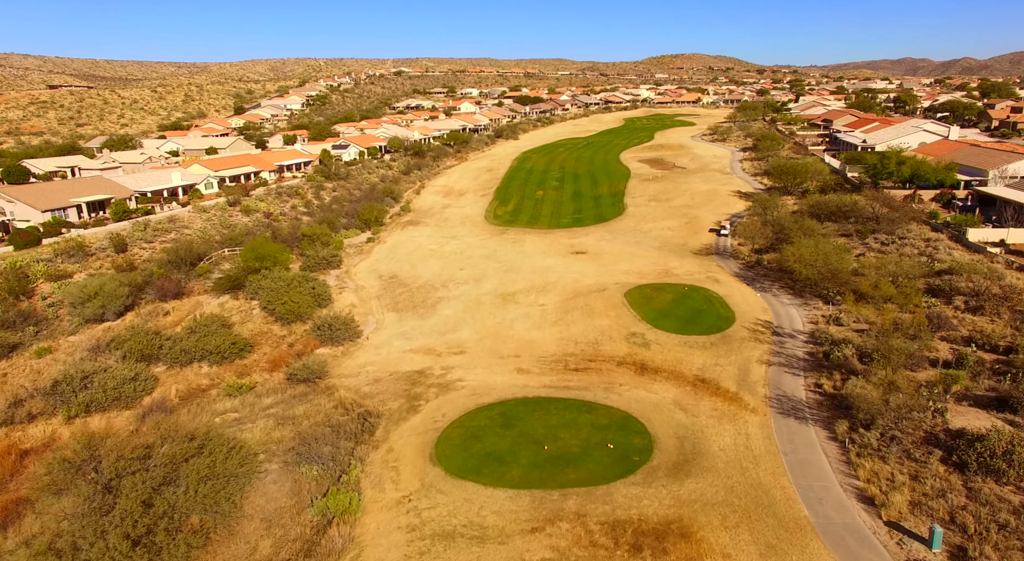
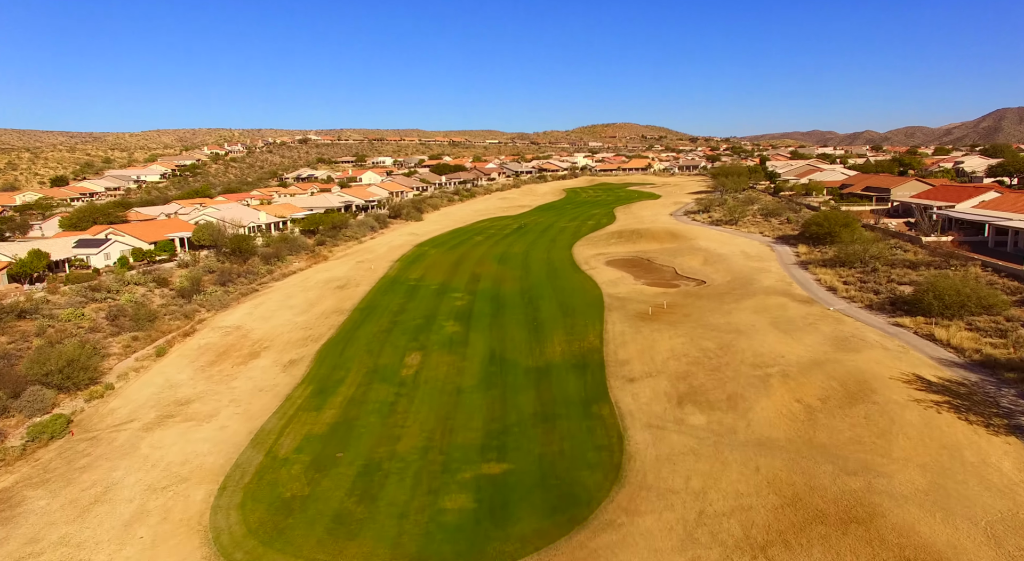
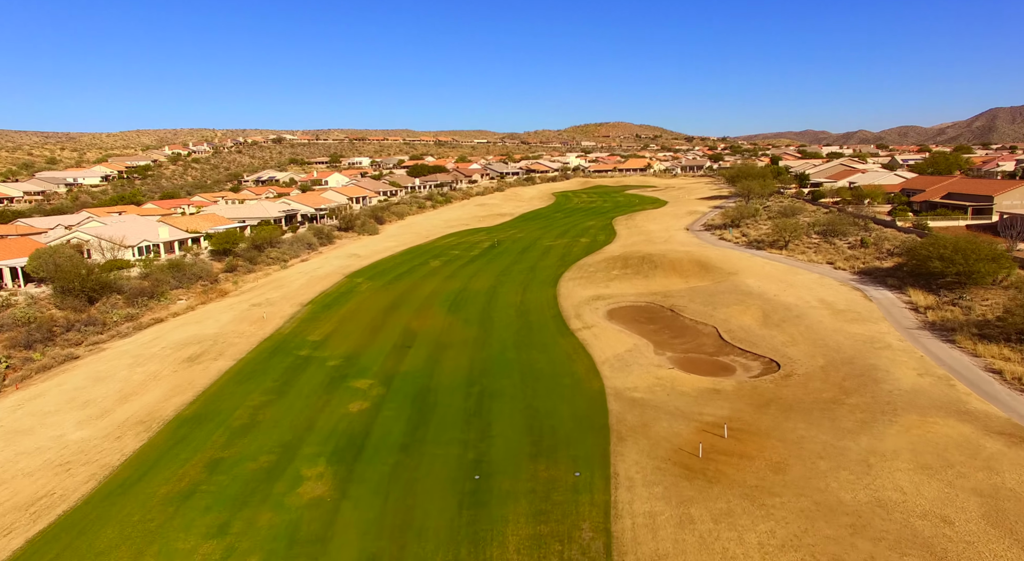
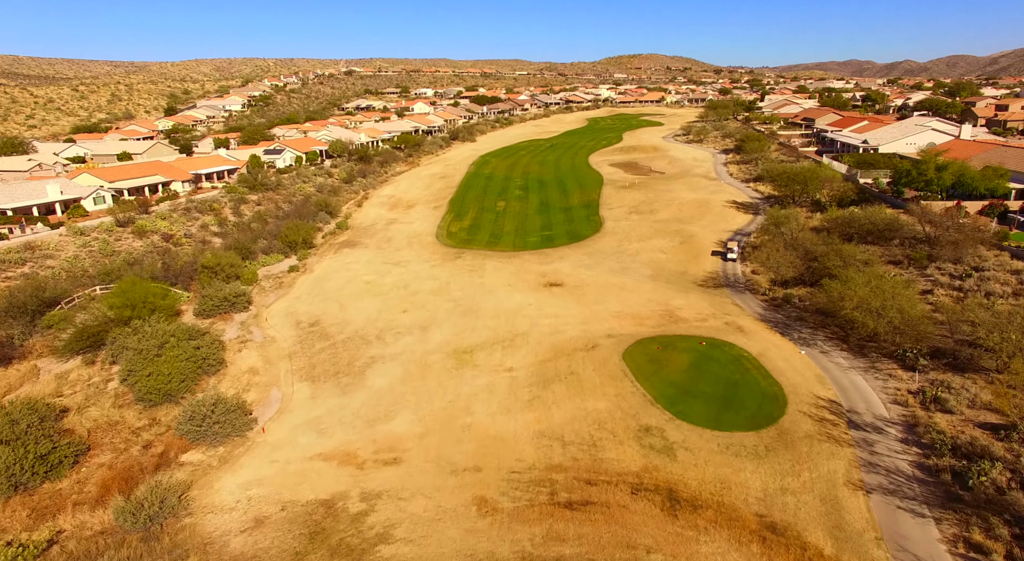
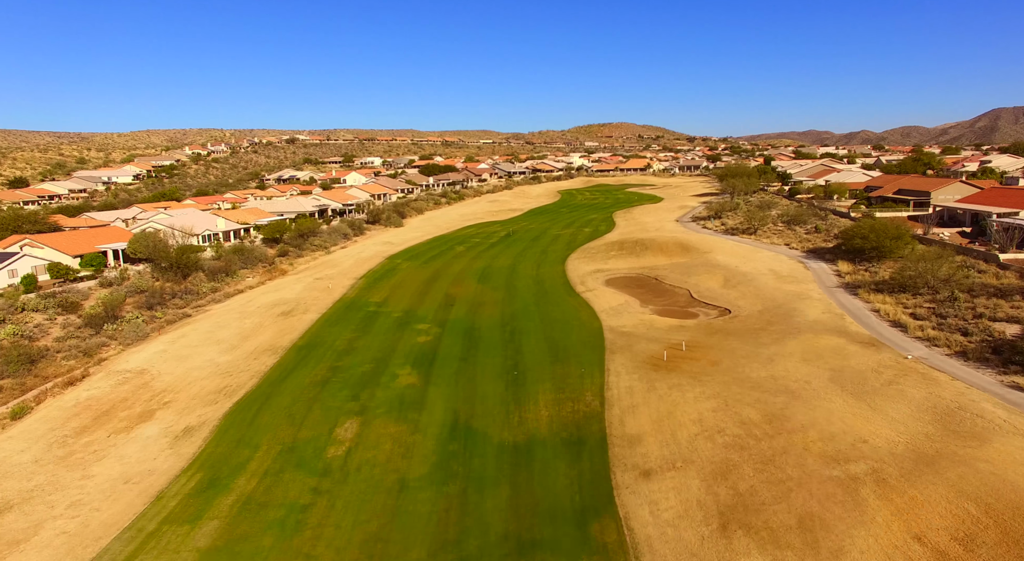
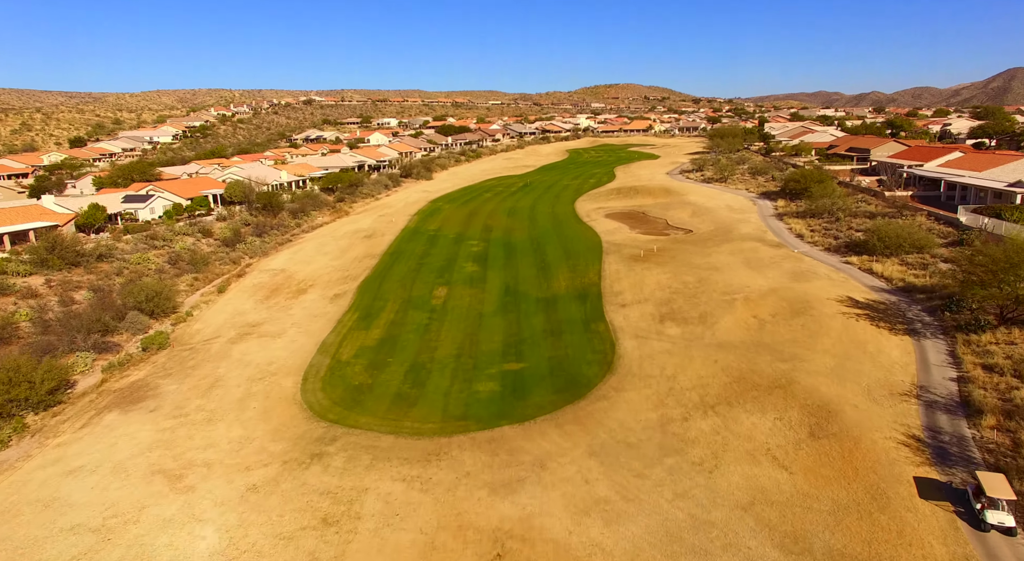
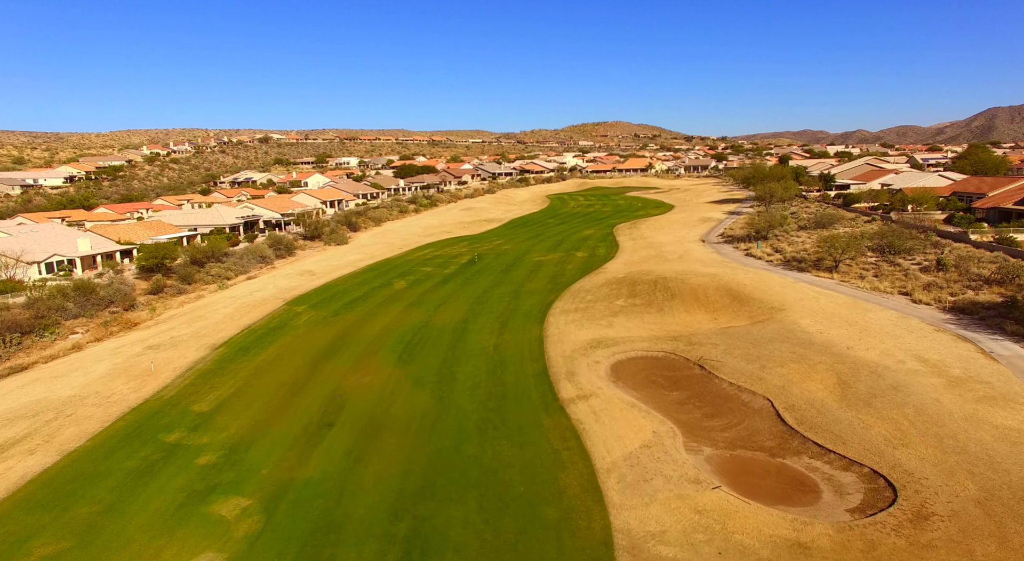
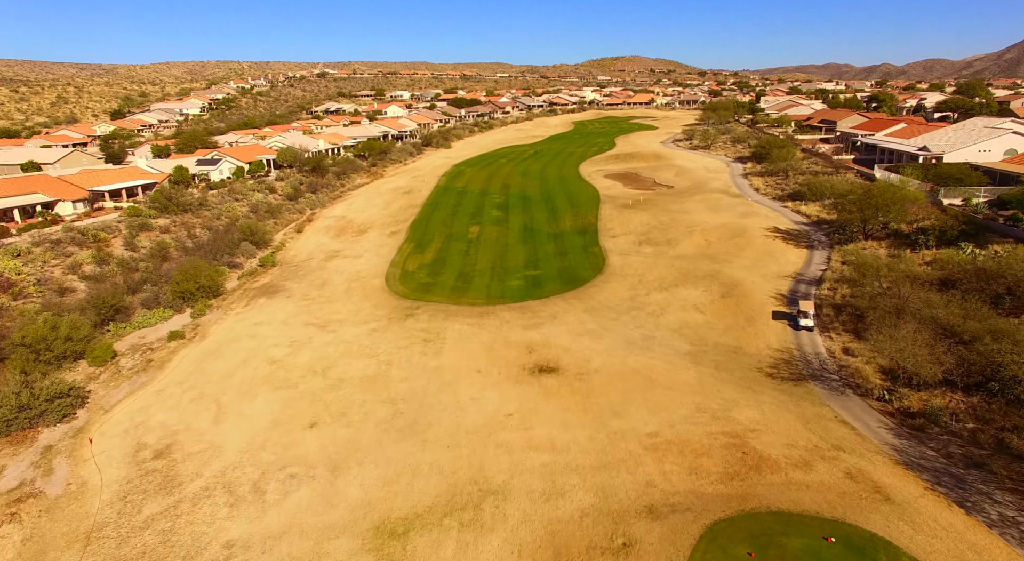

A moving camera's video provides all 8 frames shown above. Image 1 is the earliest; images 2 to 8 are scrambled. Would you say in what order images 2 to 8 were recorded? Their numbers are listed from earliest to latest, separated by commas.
4, 8, 6, 2, 5, 3, 7
